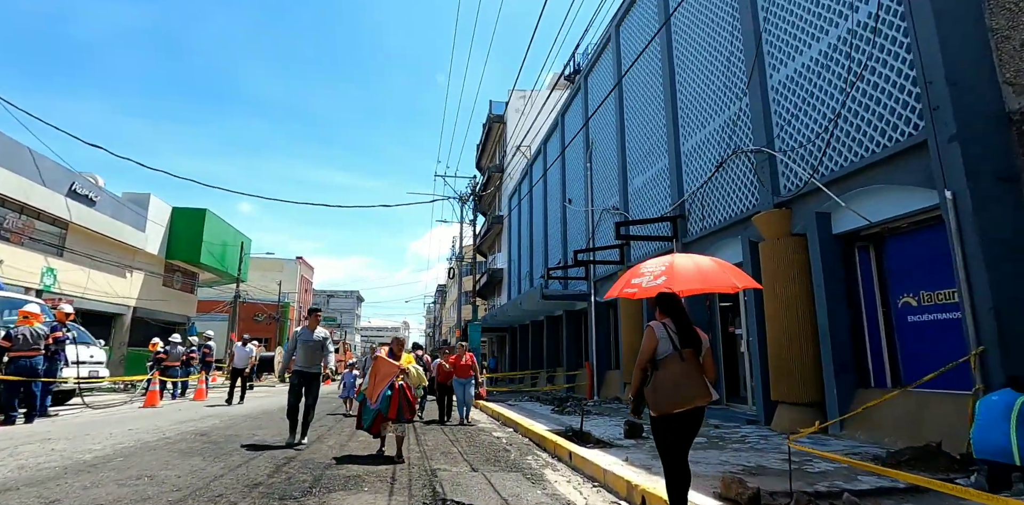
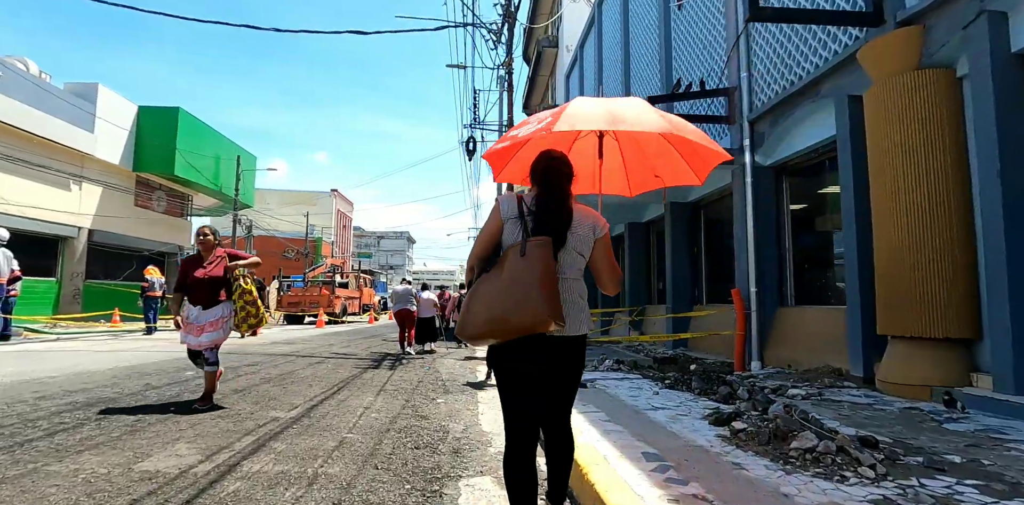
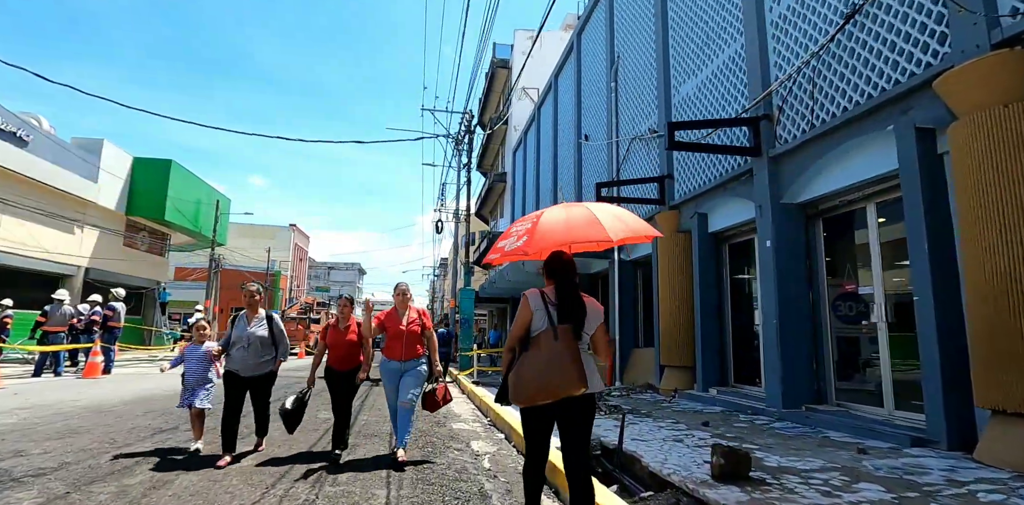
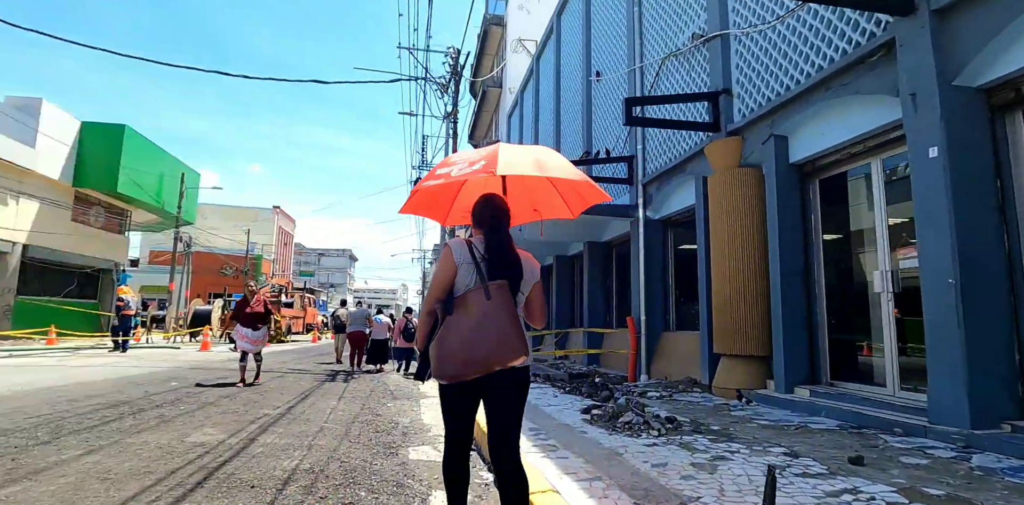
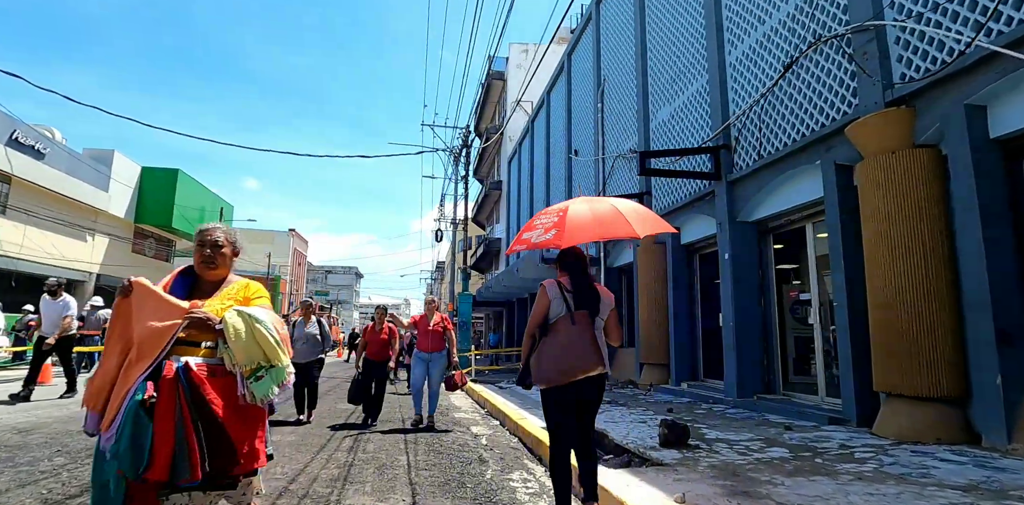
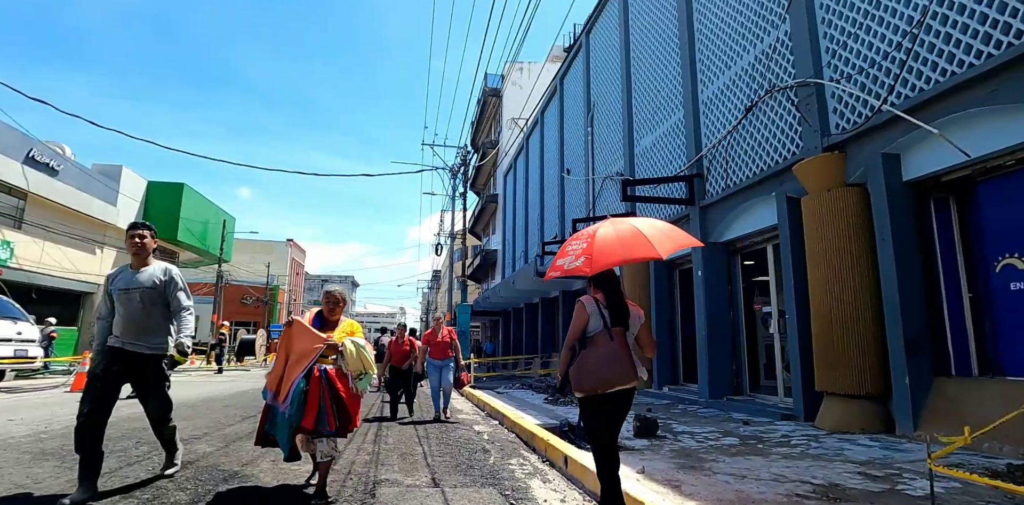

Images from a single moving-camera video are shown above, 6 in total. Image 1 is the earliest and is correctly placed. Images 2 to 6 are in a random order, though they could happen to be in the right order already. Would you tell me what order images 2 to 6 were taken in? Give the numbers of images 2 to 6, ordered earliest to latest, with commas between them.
6, 5, 3, 4, 2
